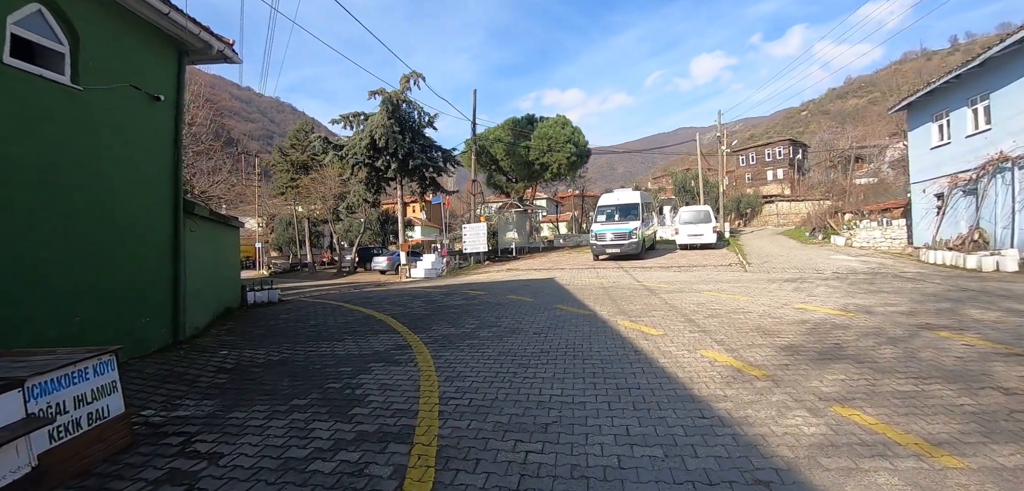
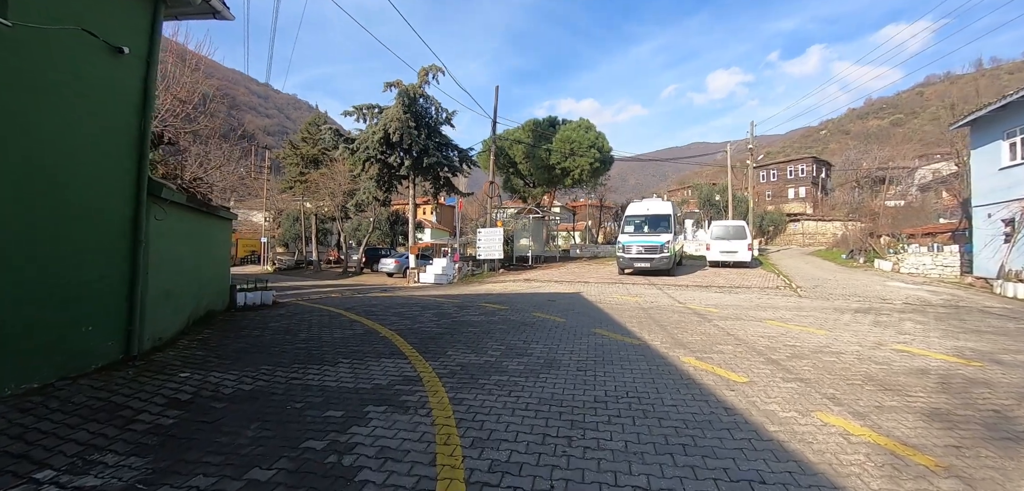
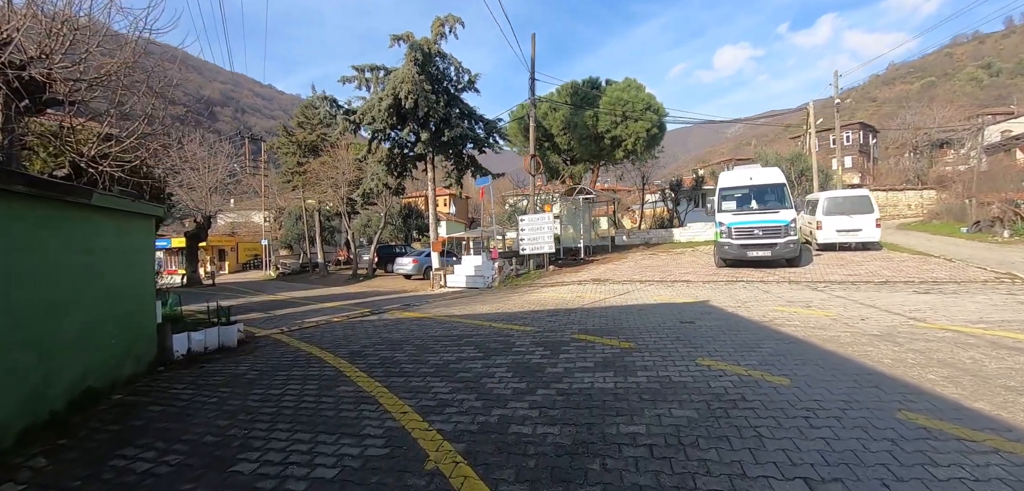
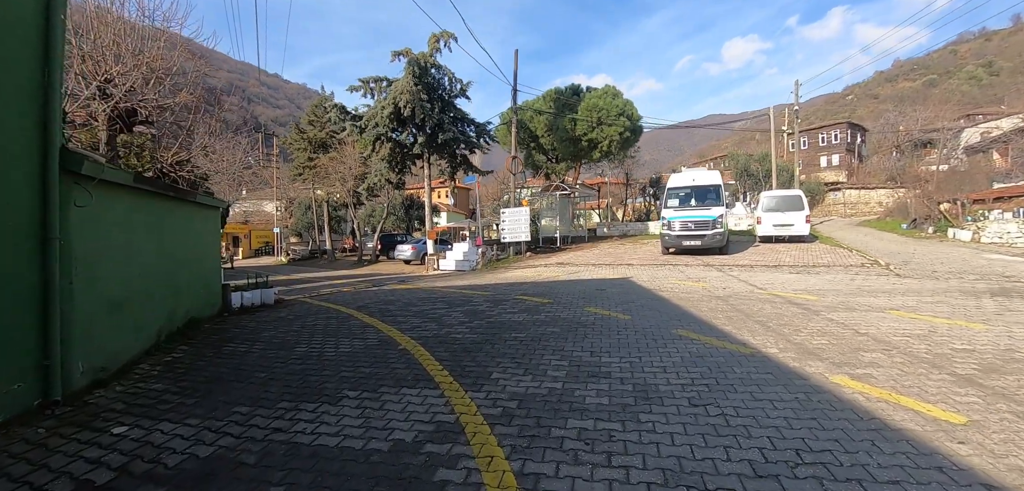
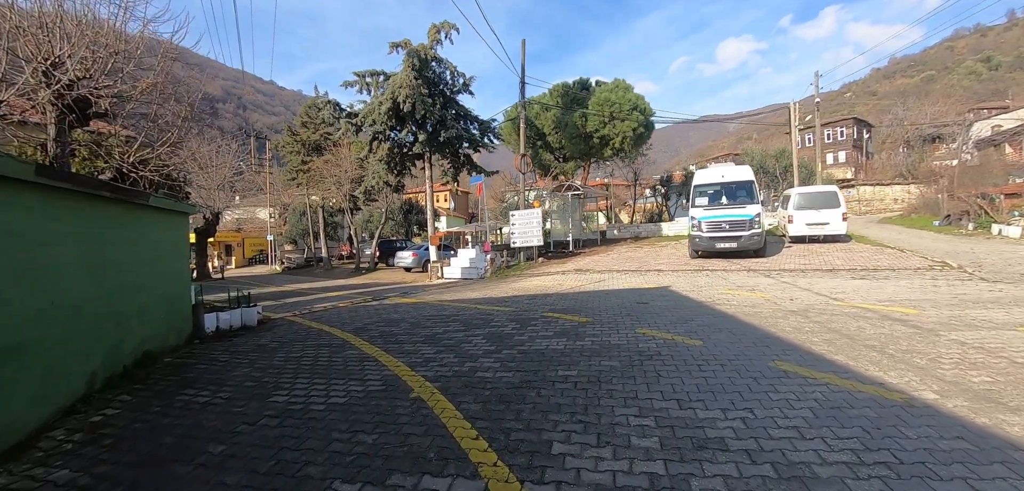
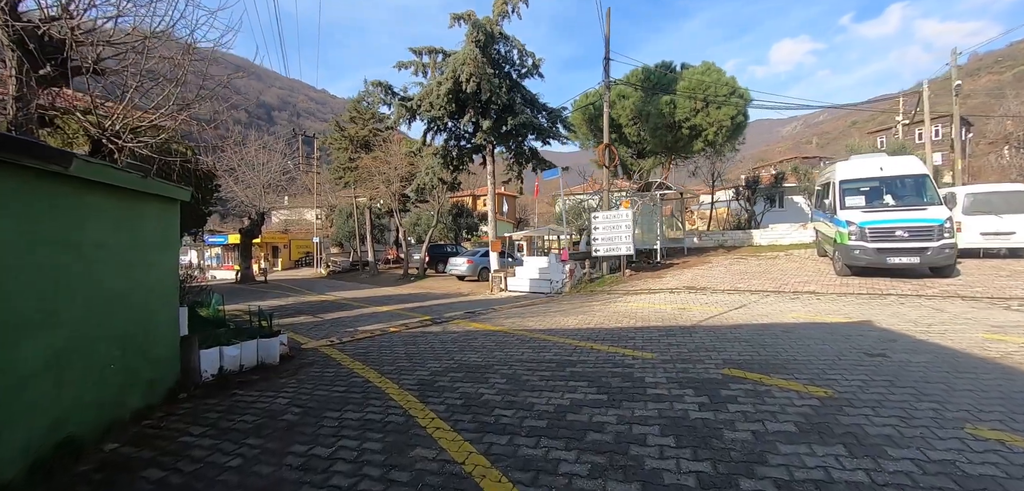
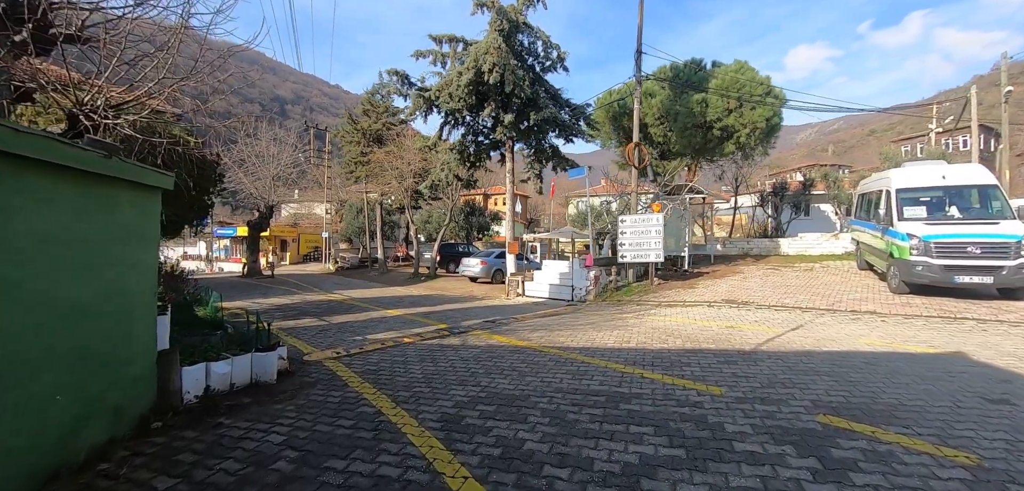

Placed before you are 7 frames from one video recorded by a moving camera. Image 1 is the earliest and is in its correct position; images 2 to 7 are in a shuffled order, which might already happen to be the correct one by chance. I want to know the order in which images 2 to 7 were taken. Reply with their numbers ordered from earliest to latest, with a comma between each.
2, 4, 5, 3, 6, 7
